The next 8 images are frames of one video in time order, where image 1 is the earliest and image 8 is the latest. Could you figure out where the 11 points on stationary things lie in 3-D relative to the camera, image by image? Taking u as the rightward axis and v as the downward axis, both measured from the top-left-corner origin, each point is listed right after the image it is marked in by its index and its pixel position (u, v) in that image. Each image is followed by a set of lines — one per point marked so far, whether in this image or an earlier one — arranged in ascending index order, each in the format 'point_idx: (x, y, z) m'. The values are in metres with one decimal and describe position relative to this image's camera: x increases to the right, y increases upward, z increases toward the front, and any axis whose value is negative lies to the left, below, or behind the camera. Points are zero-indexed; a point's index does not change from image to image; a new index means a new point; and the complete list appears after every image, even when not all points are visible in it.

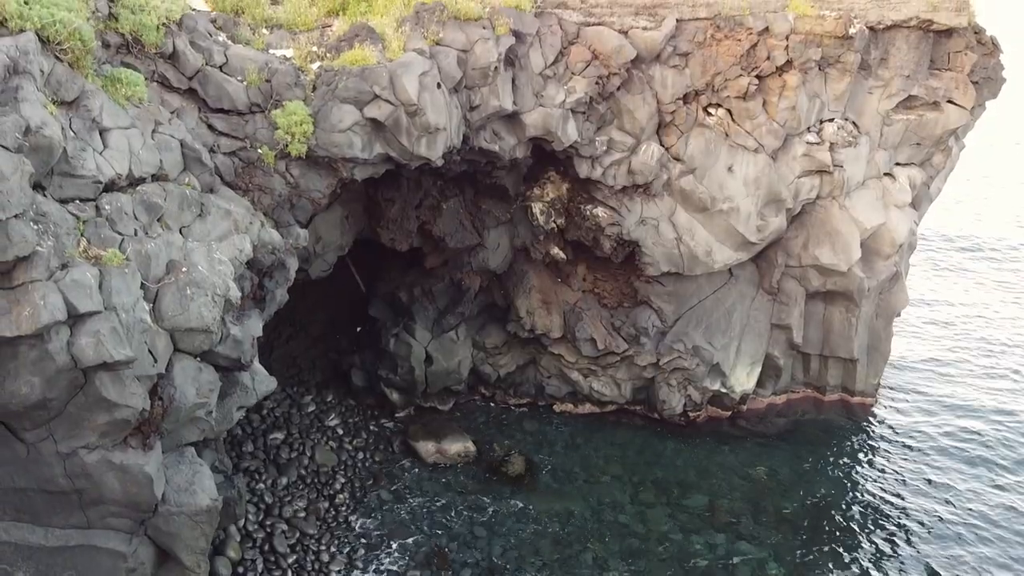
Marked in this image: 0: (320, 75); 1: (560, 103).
0: (-2.2, +2.4, +12.7) m
1: (+0.7, +2.5, +15.3) m
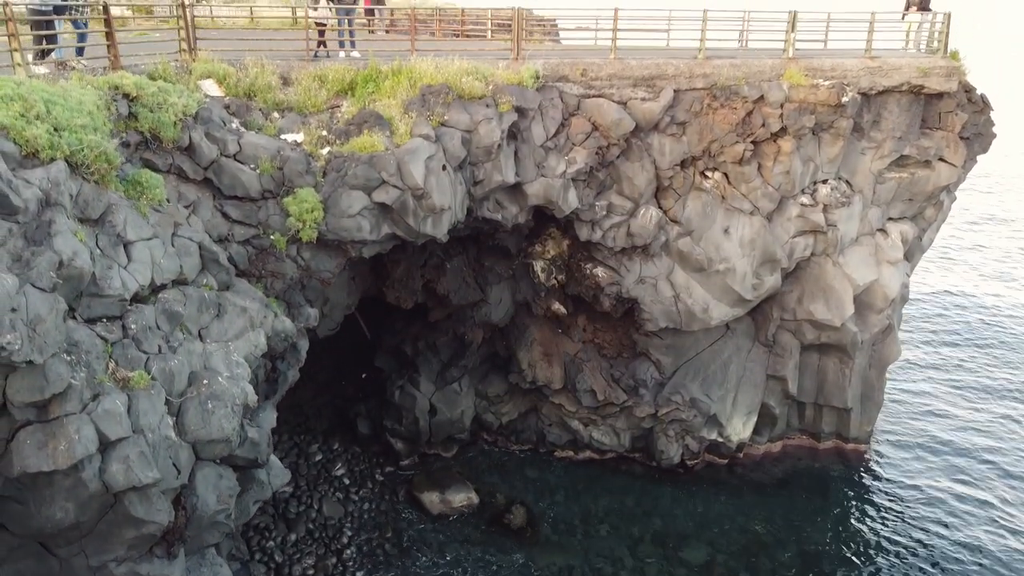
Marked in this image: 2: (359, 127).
0: (-2.2, +1.5, +13.2) m
1: (+0.7, +1.6, +15.8) m
2: (-1.9, +2.0, +13.6) m
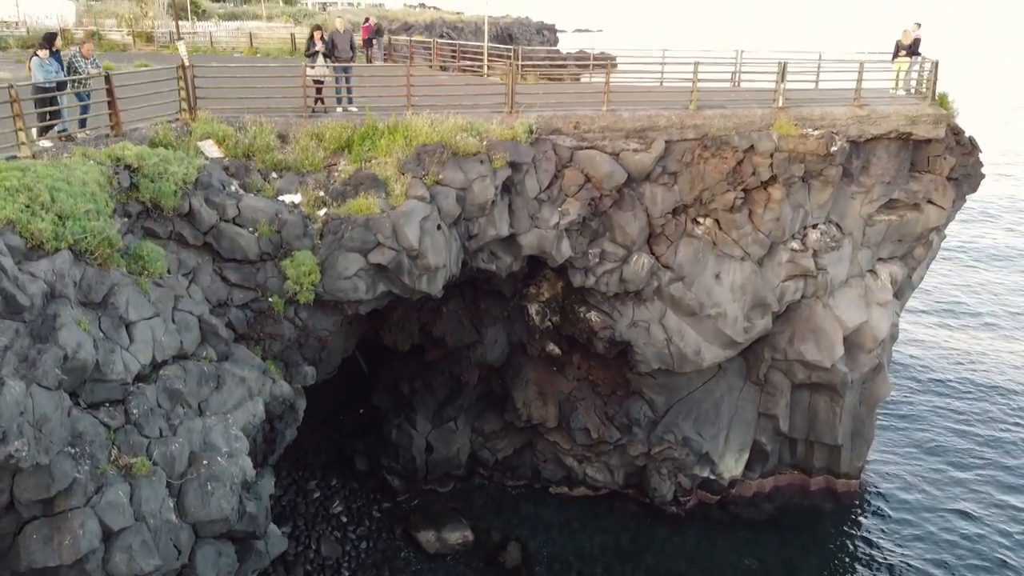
0: (-2.2, +0.8, +13.5) m
1: (+0.6, +0.9, +16.1) m
2: (-2.0, +1.2, +13.9) m
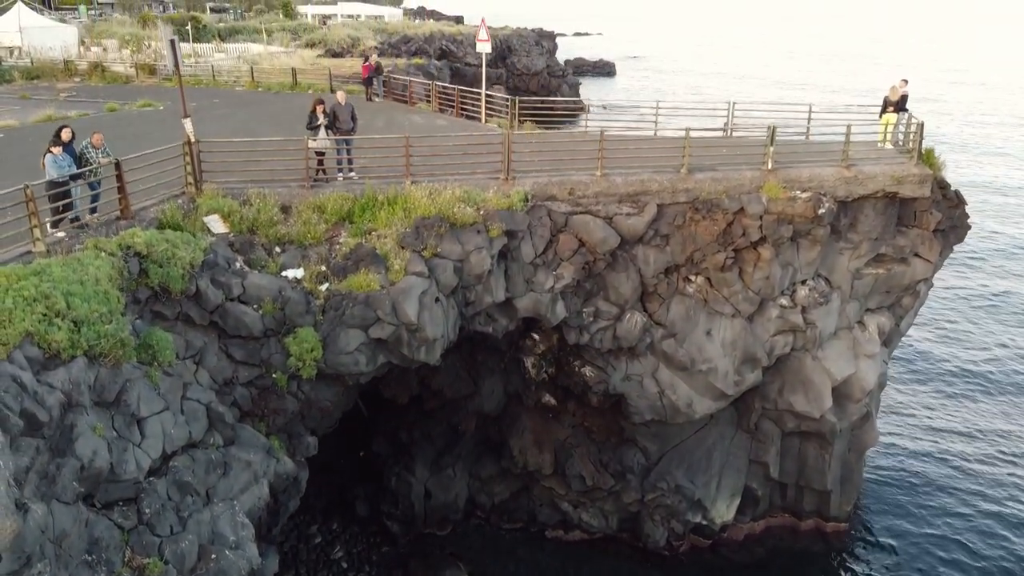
0: (-2.3, -0.1, +14.0) m
1: (+0.6, 0.0, +16.5) m
2: (-2.0, +0.3, +14.4) m
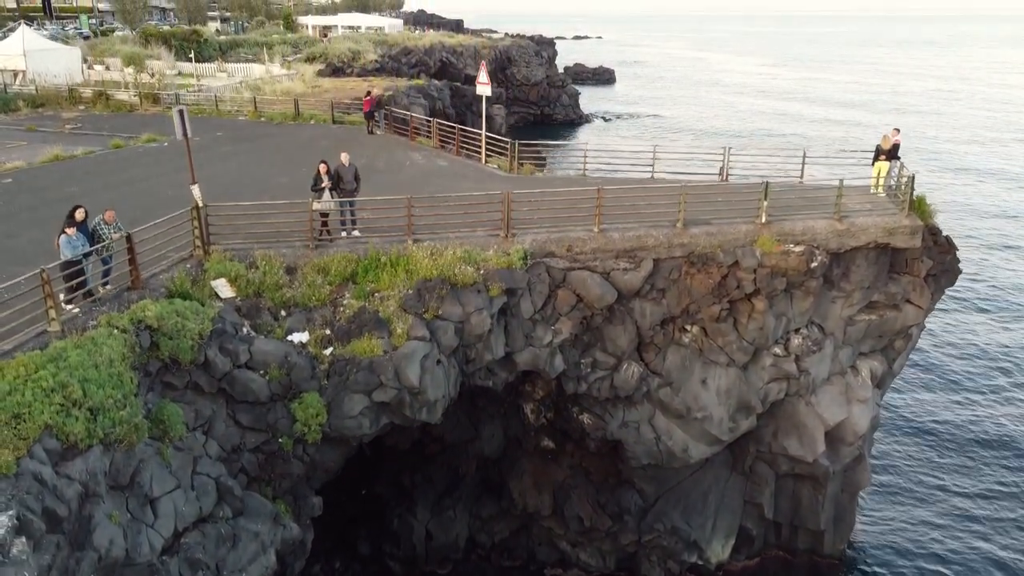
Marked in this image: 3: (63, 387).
0: (-2.3, -1.0, +14.4) m
1: (+0.5, -0.9, +16.9) m
2: (-2.0, -0.5, +14.8) m
3: (-4.2, -0.9, +10.5) m
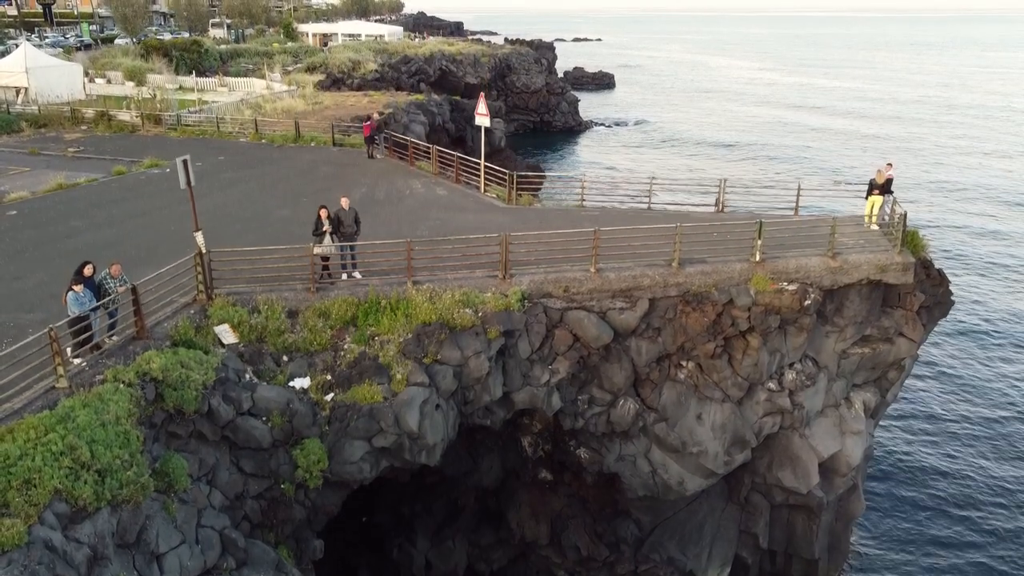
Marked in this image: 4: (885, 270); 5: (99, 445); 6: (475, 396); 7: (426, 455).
0: (-2.3, -1.6, +14.7) m
1: (+0.5, -1.5, +17.2) m
2: (-2.0, -1.1, +15.1) m
3: (-4.2, -1.5, +10.7) m
4: (+6.4, +0.3, +19.3) m
5: (-4.1, -1.5, +11.0) m
6: (-0.5, -1.6, +16.3) m
7: (-1.2, -2.3, +15.2) m
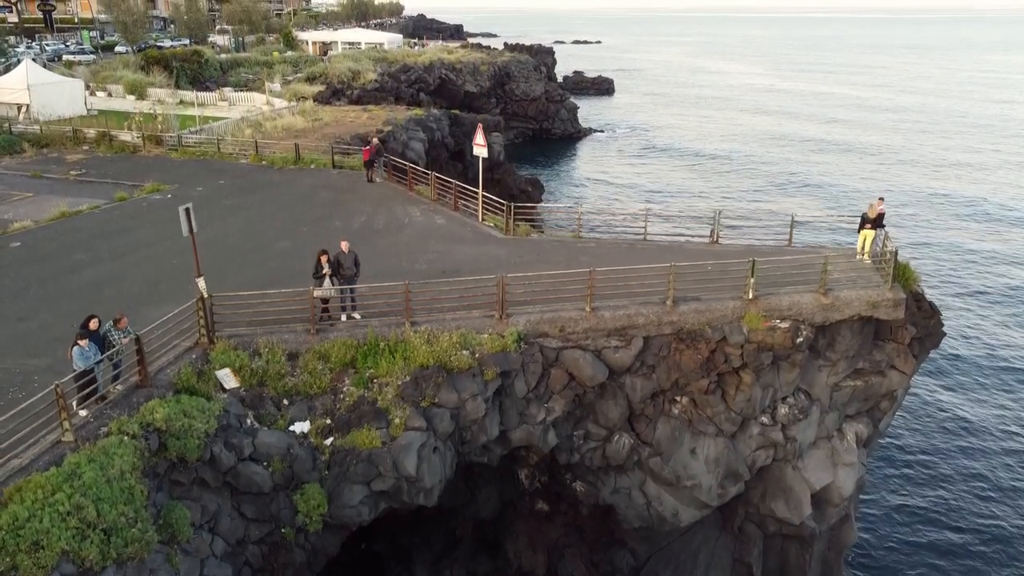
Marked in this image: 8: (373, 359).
0: (-2.4, -2.2, +15.0) m
1: (+0.5, -2.1, +17.5) m
2: (-2.1, -1.8, +15.3) m
3: (-4.3, -2.2, +11.0) m
4: (+6.4, -0.3, +19.6) m
5: (-4.1, -2.2, +11.3) m
6: (-0.6, -2.2, +16.6) m
7: (-1.2, -2.9, +15.5) m
8: (-2.1, -1.0, +16.4) m
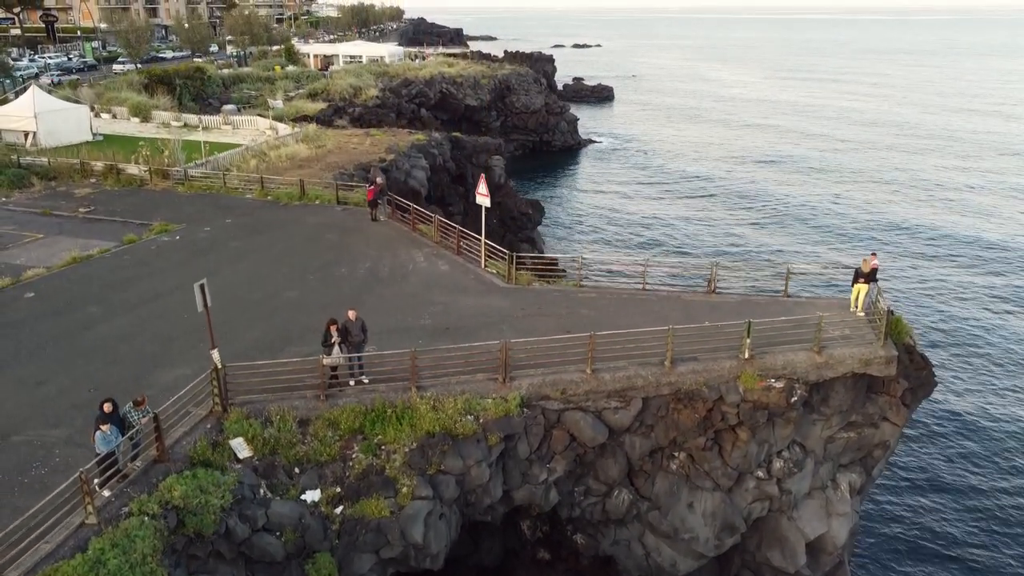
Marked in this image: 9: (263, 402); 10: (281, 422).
0: (-2.3, -3.2, +15.5) m
1: (+0.5, -3.1, +18.1) m
2: (-2.1, -2.8, +15.9) m
3: (-4.2, -3.2, +11.6) m
4: (+6.4, -1.4, +20.2) m
5: (-4.1, -3.2, +11.8) m
6: (-0.5, -3.3, +17.1) m
7: (-1.2, -4.0, +16.1) m
8: (-2.0, -2.1, +17.0) m
9: (-3.8, -1.7, +17.1) m
10: (-3.4, -2.0, +16.5) m
